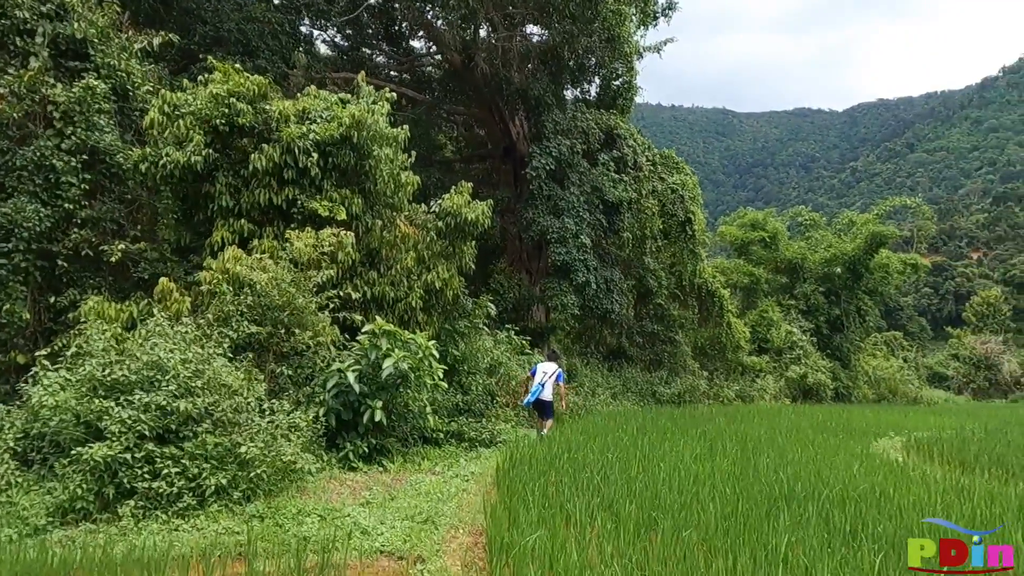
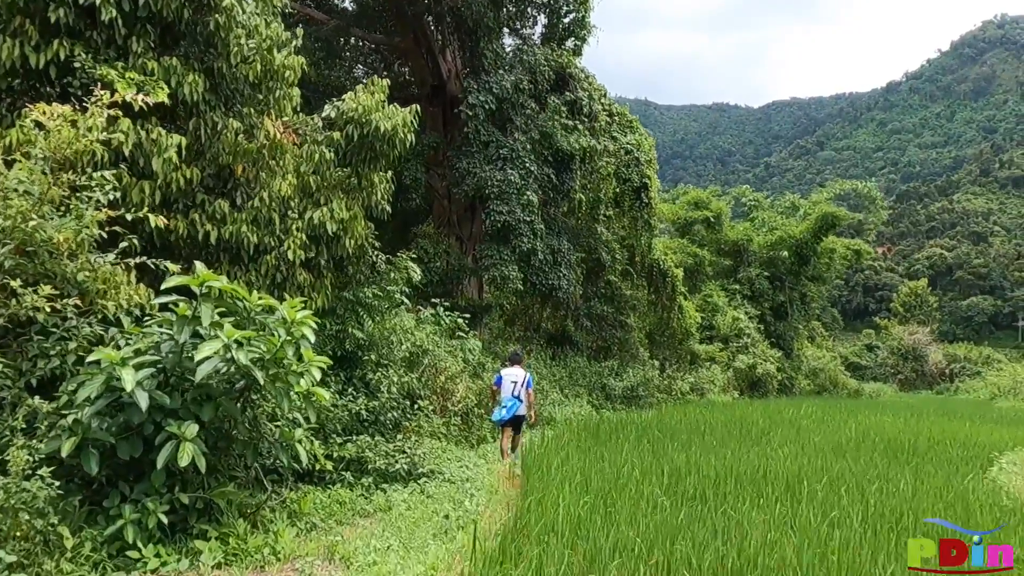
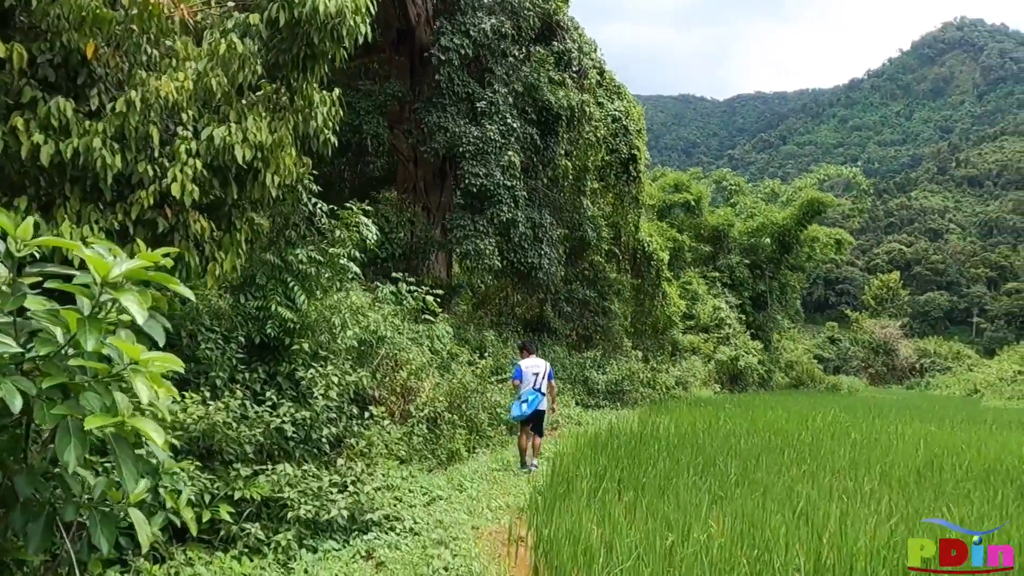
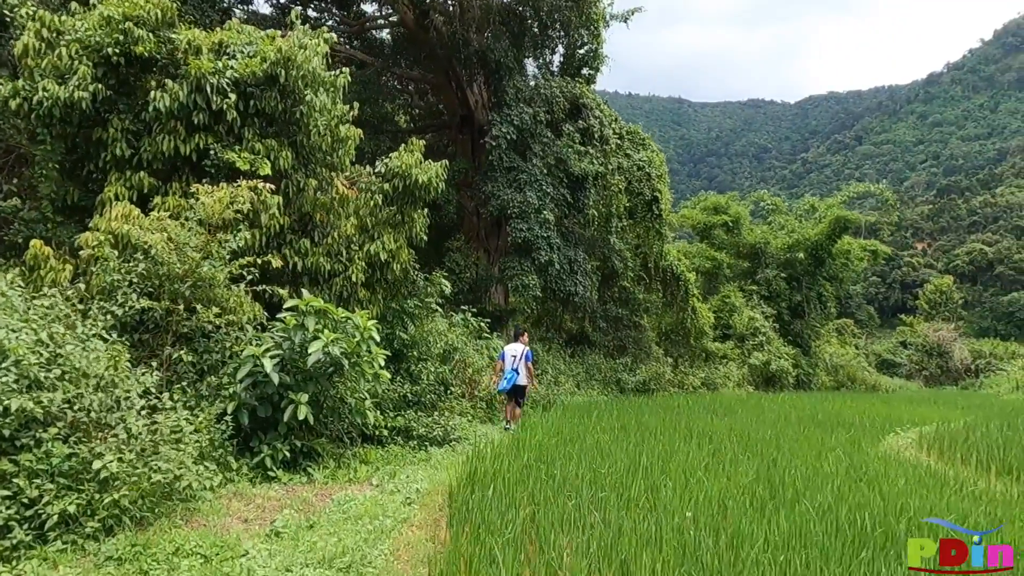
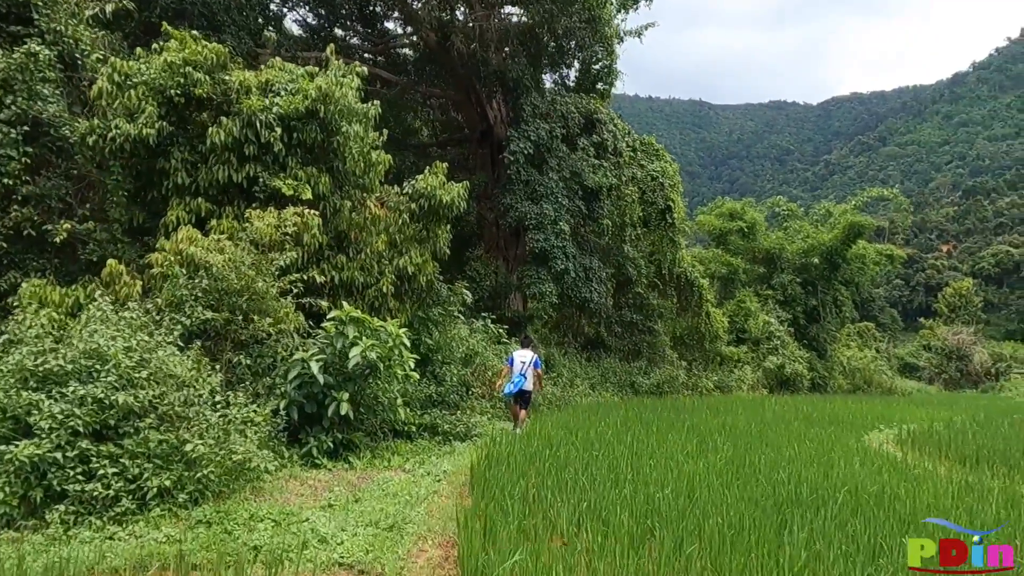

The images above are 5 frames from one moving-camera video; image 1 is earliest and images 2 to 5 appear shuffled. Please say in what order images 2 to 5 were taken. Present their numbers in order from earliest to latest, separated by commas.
5, 4, 2, 3
